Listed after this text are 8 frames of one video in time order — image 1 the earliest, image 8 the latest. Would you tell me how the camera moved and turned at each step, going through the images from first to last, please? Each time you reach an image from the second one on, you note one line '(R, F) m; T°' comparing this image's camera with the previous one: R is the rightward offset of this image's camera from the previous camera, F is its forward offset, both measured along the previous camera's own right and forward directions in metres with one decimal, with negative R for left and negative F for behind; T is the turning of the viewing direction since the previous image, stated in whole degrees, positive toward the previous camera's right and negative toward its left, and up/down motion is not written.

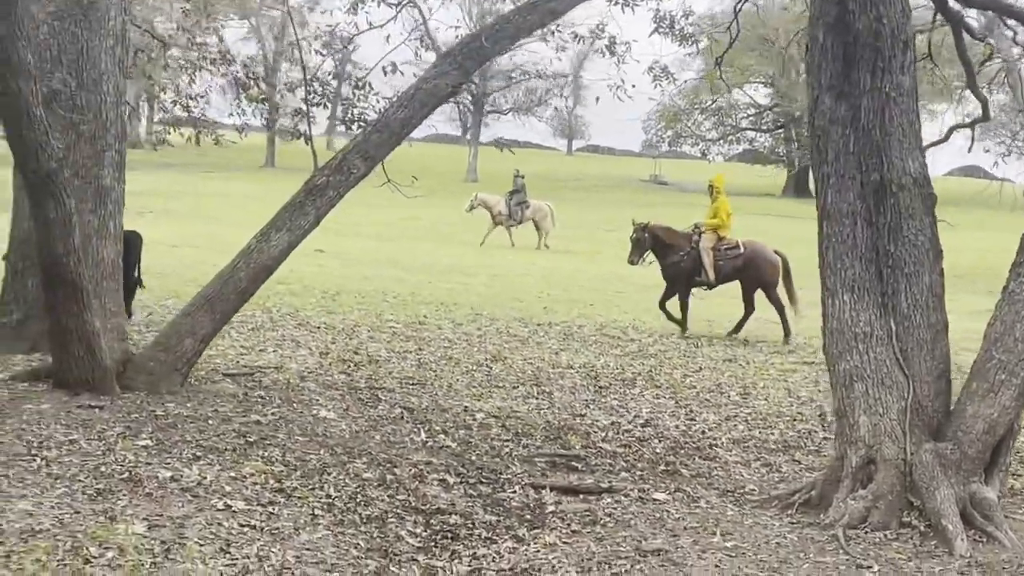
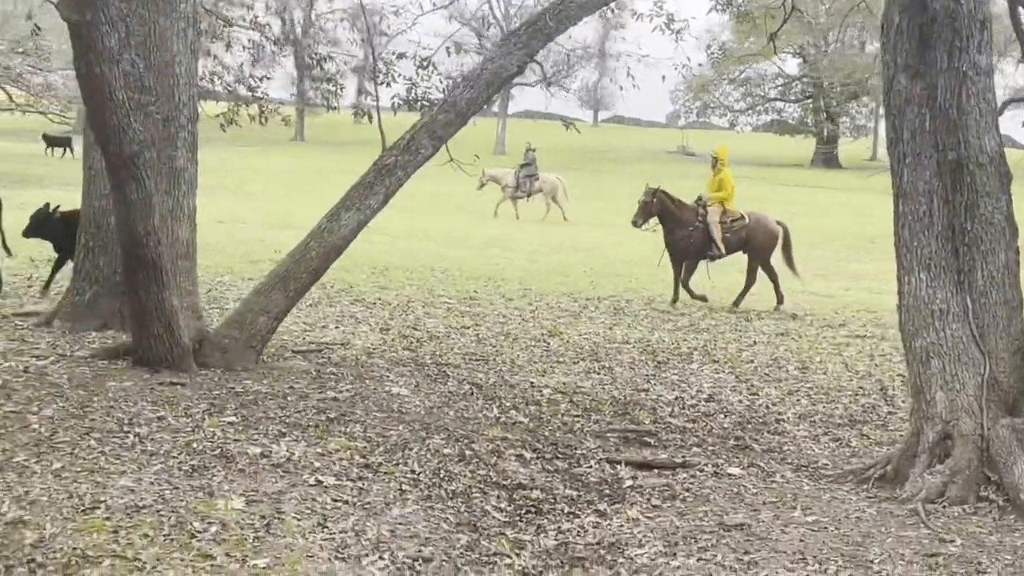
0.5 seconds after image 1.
(-0.2, -0.1) m; -1°
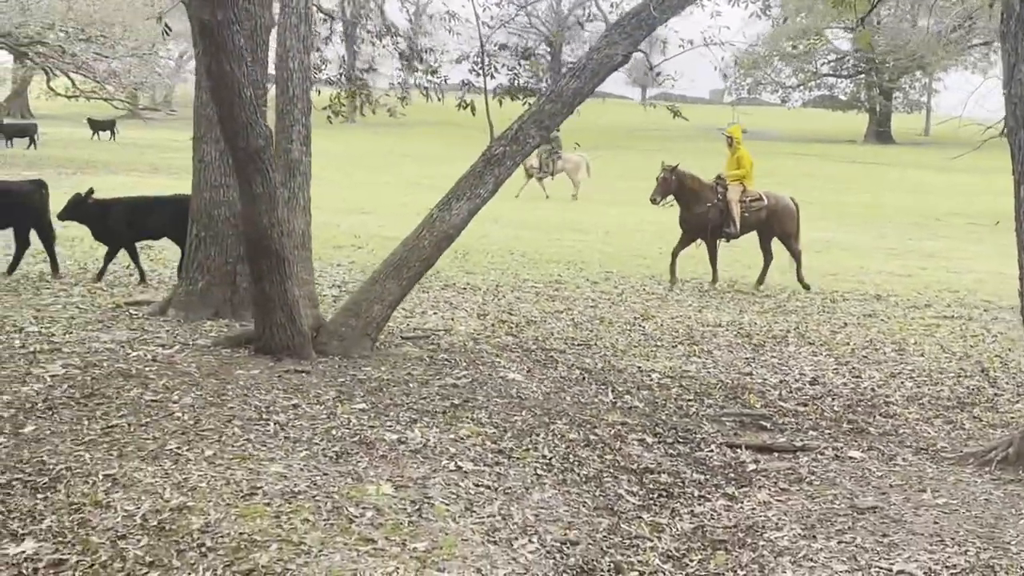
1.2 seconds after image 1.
(-0.4, -0.1) m; -2°
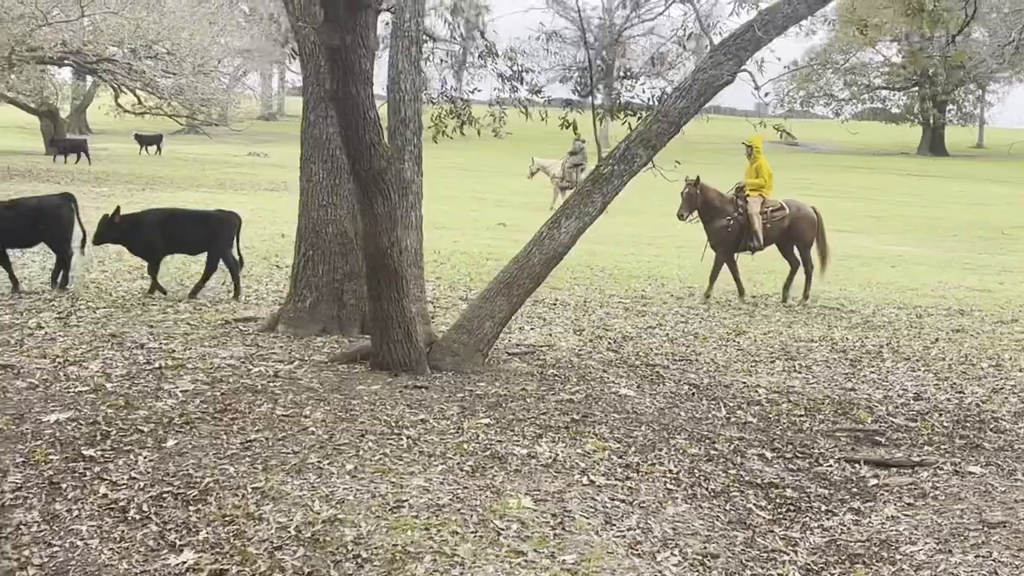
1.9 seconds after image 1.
(-0.4, -0.1) m; -2°
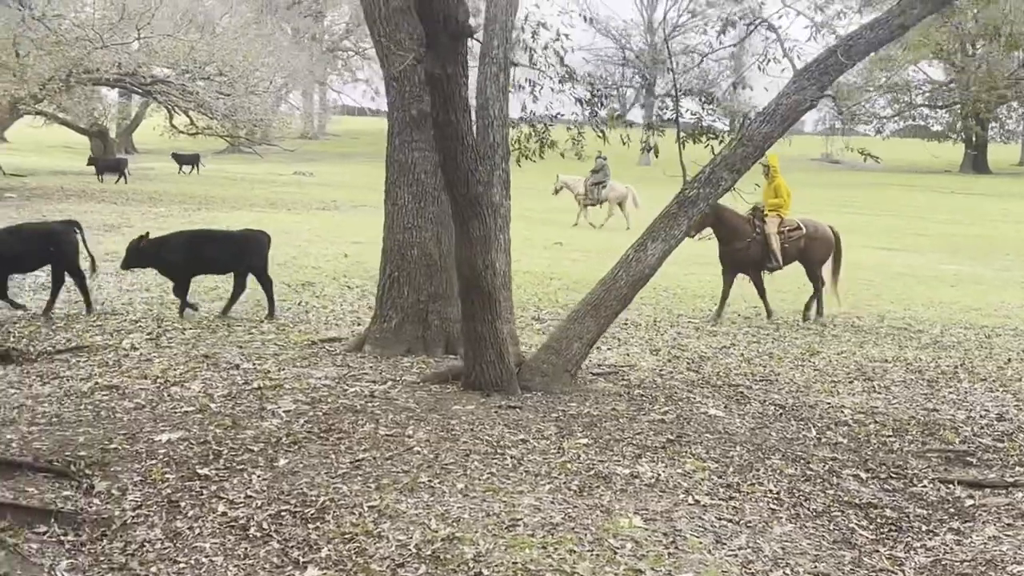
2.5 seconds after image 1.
(-0.3, -0.1) m; -1°
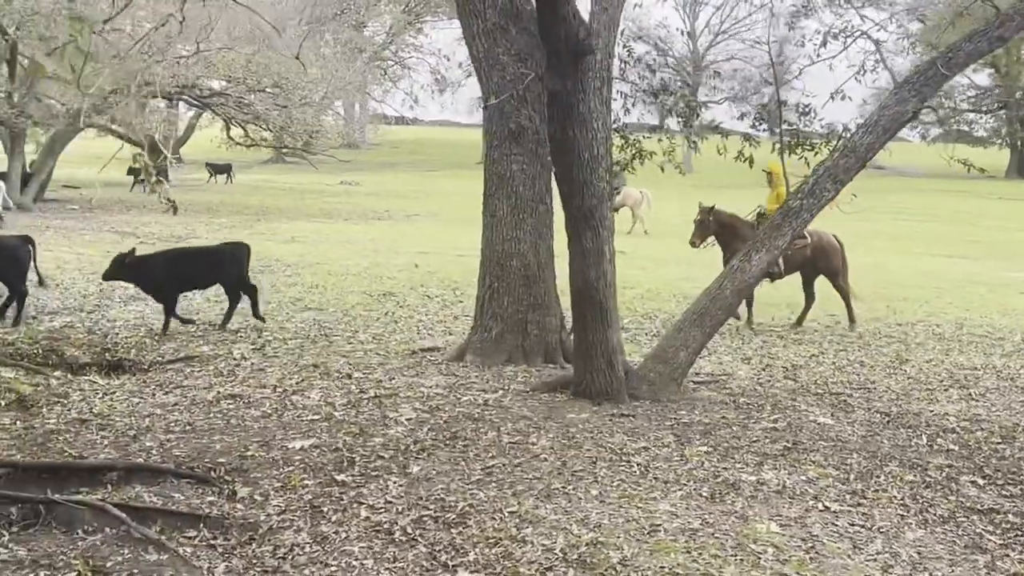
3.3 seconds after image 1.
(-0.4, -0.2) m; -1°
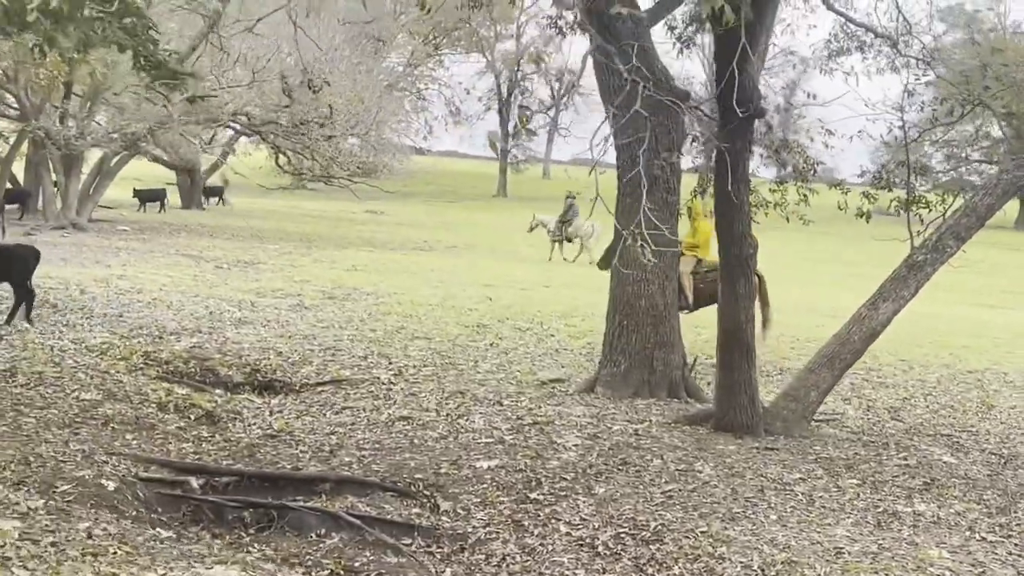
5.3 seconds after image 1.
(-0.9, -0.7) m; 0°
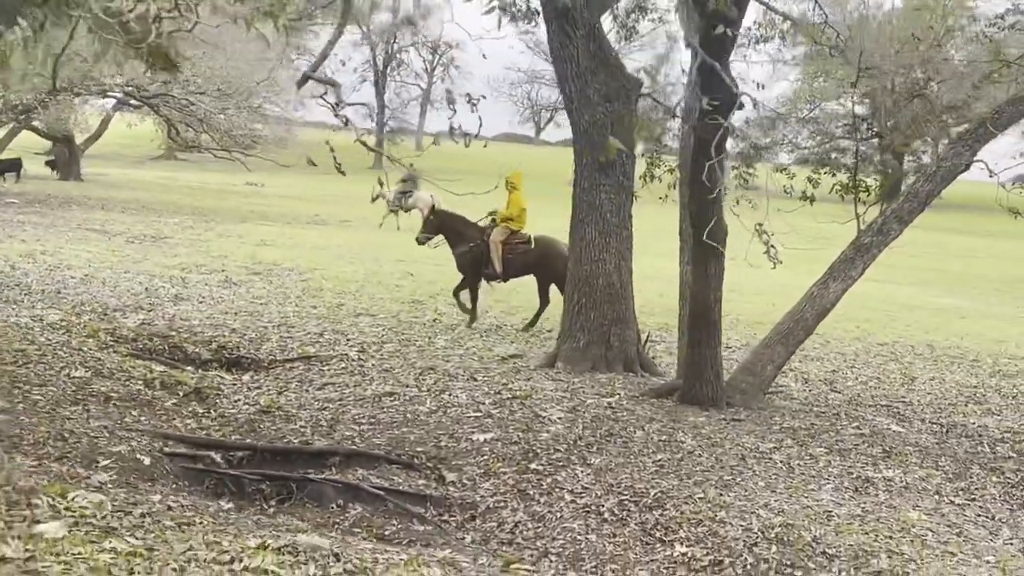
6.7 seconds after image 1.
(-0.7, -0.3) m; +6°
